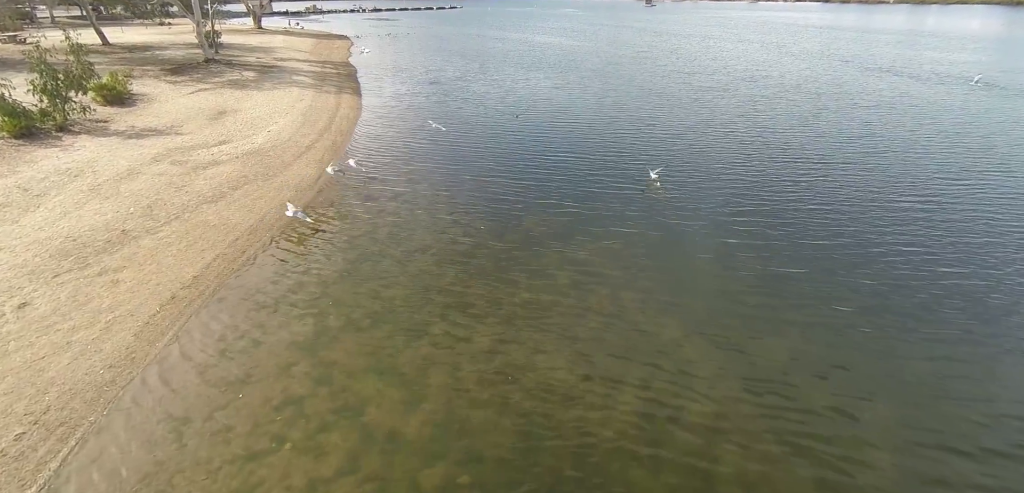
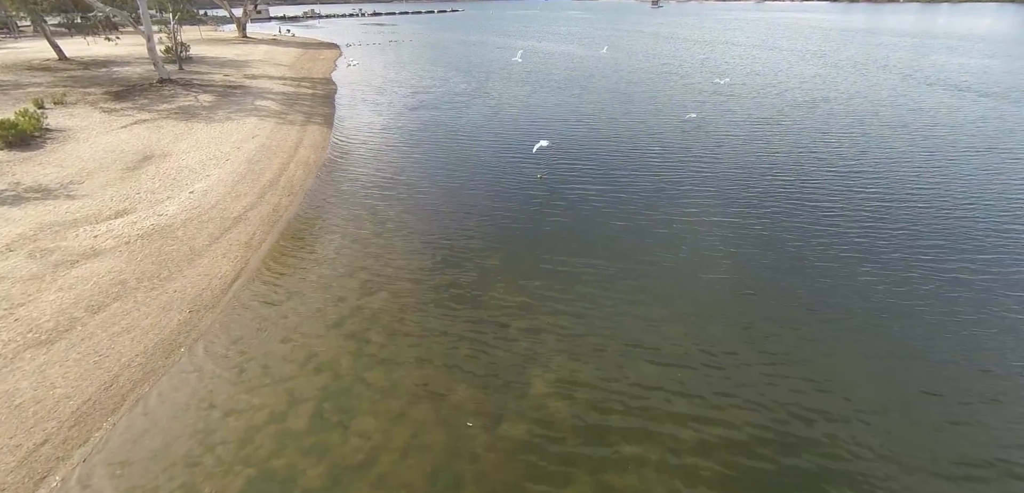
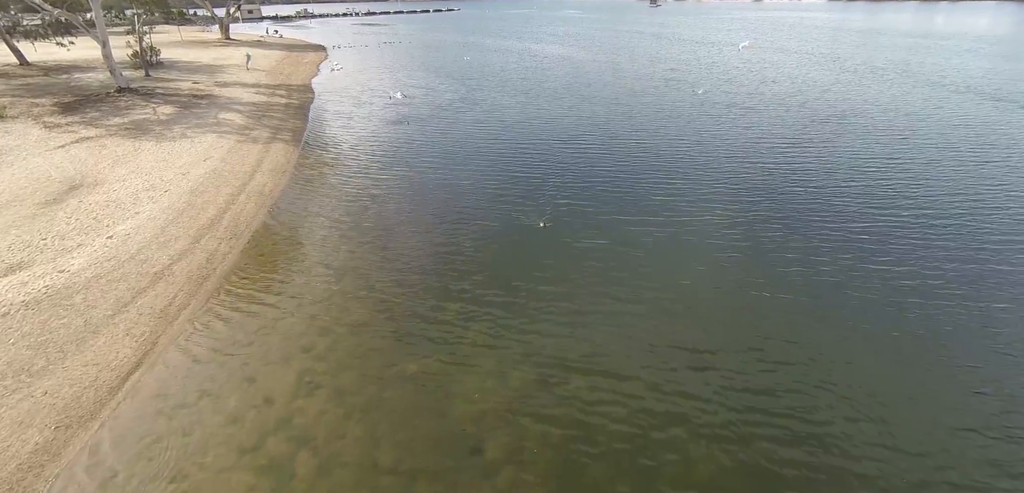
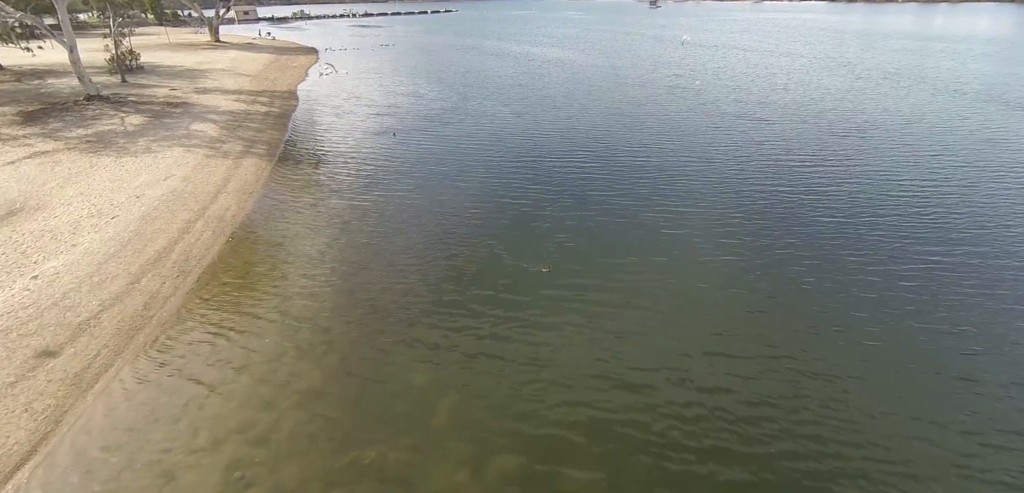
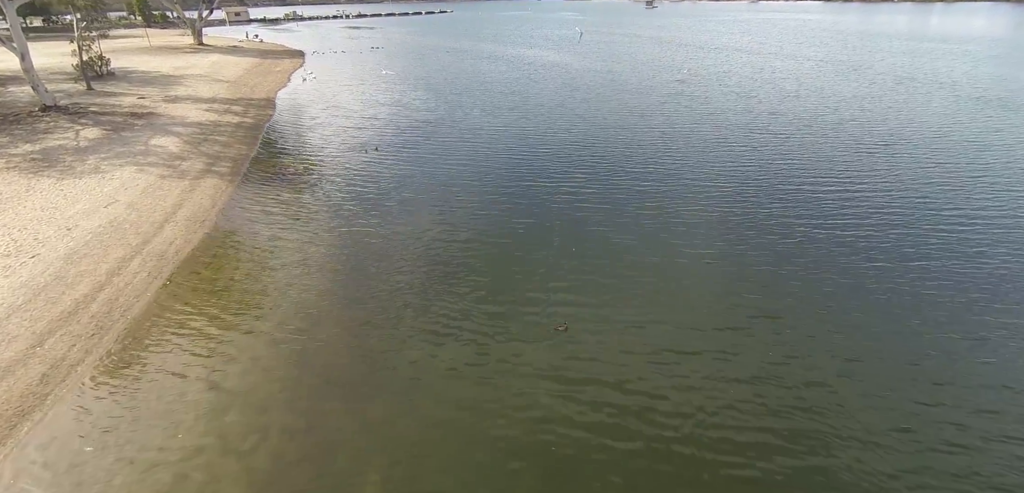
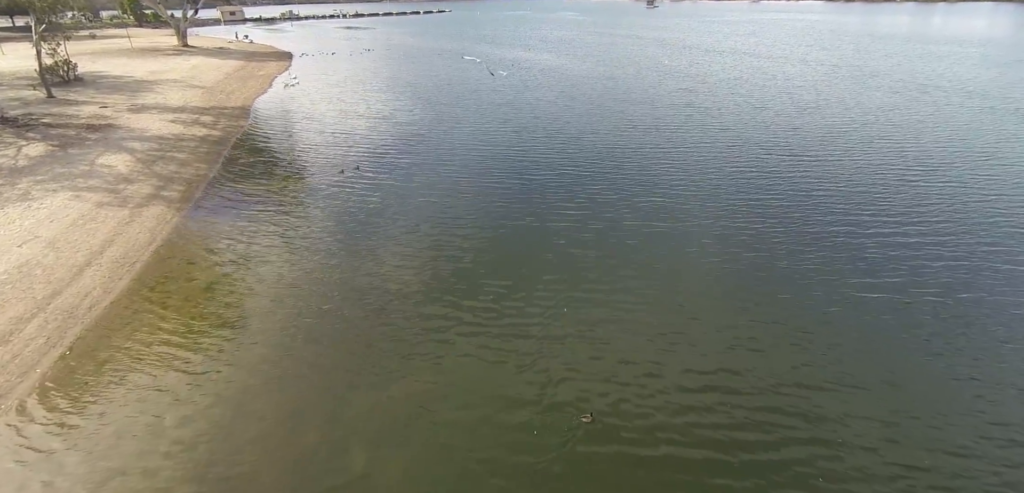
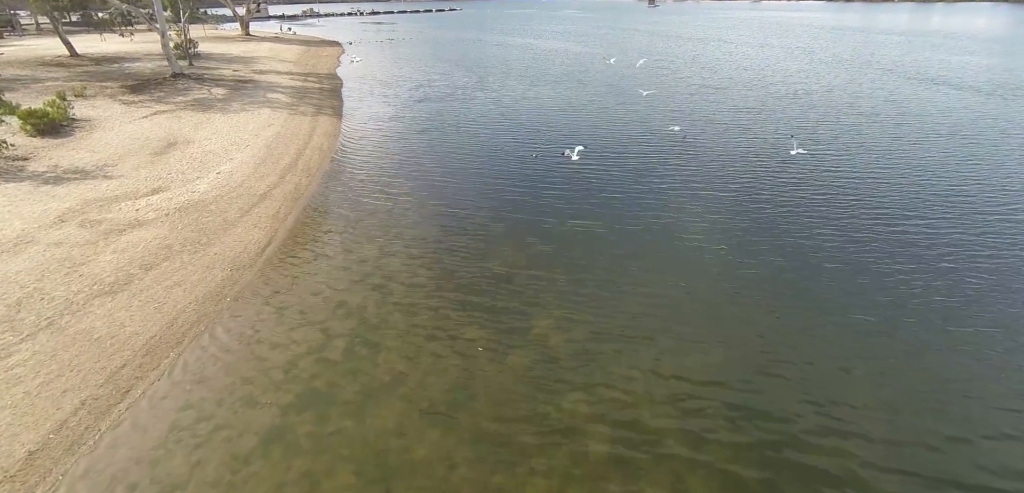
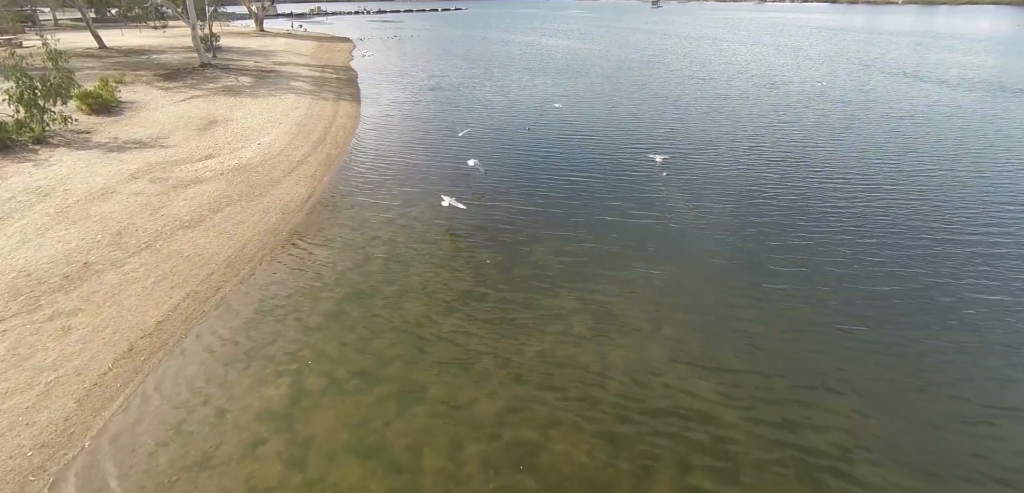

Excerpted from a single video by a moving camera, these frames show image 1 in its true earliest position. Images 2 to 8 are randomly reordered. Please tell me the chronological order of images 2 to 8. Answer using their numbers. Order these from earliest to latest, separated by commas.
8, 7, 2, 3, 4, 5, 6
